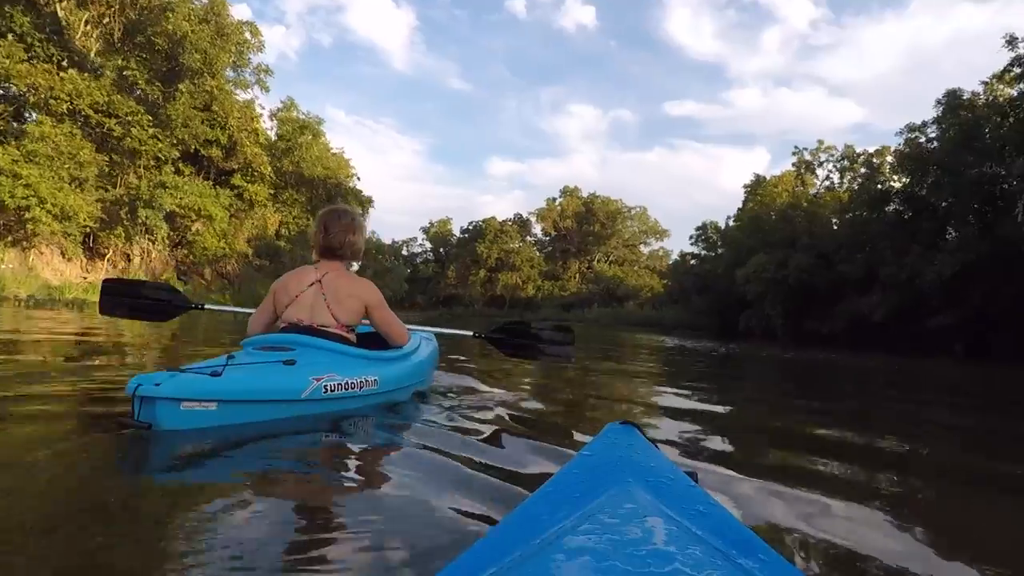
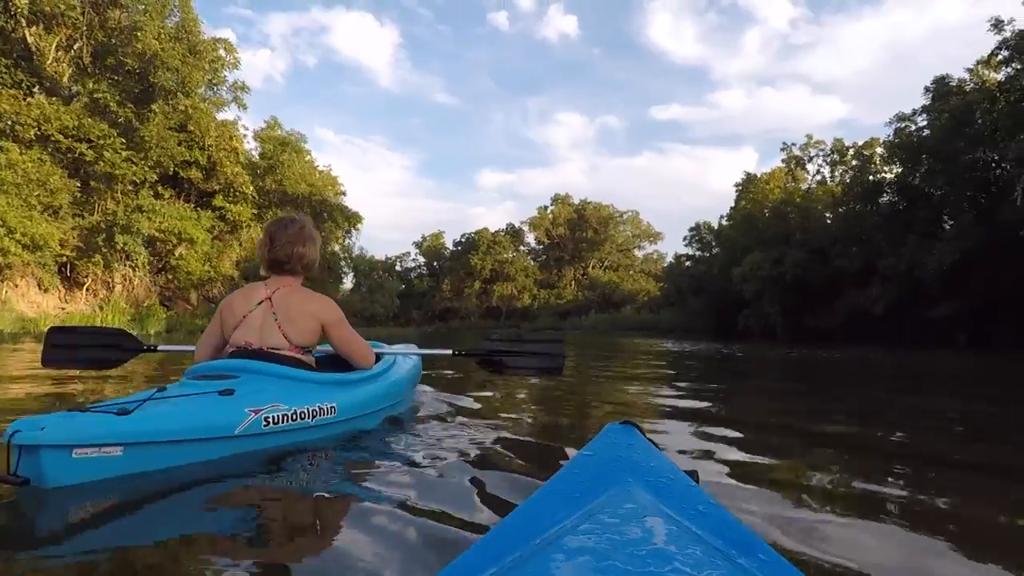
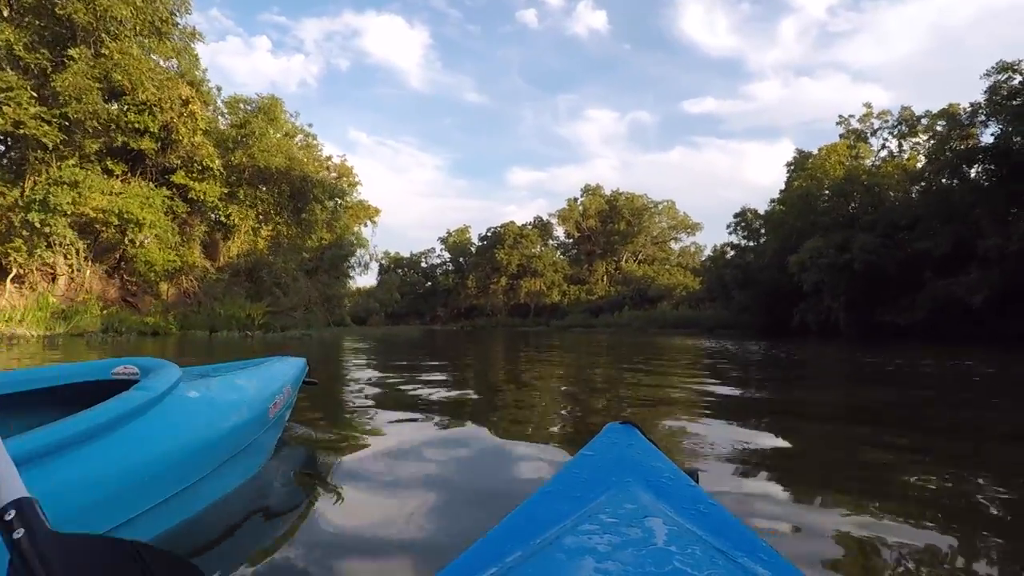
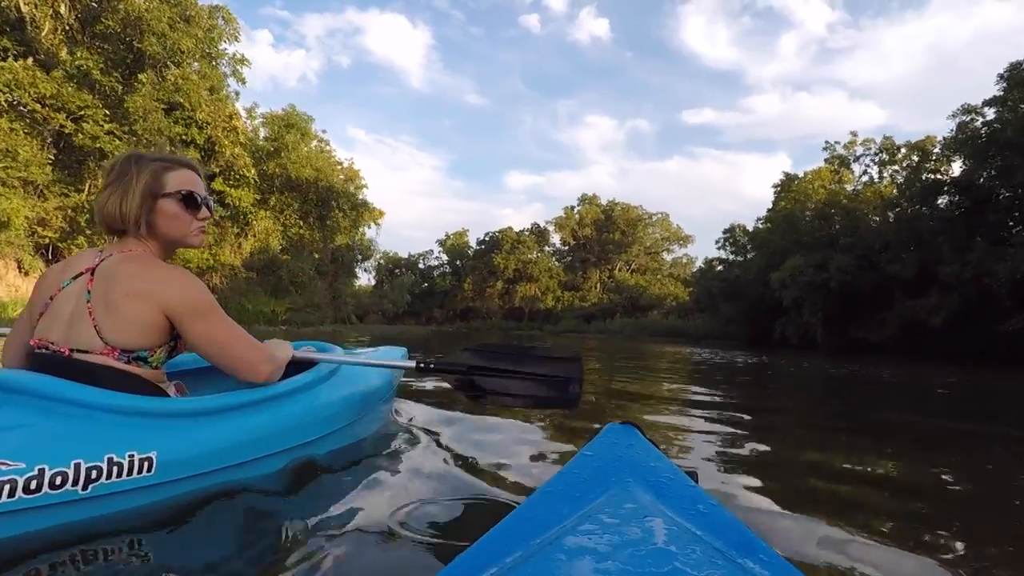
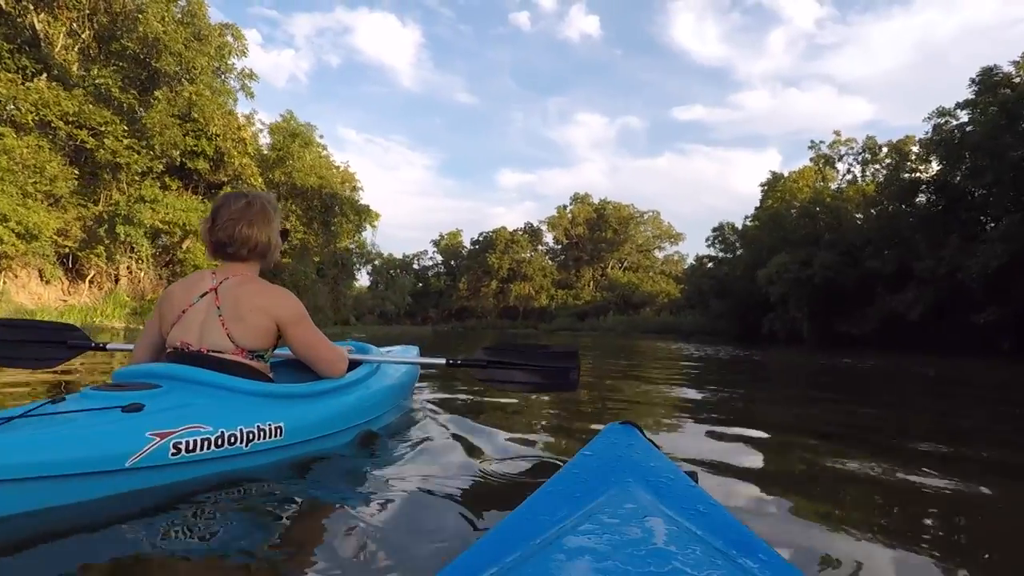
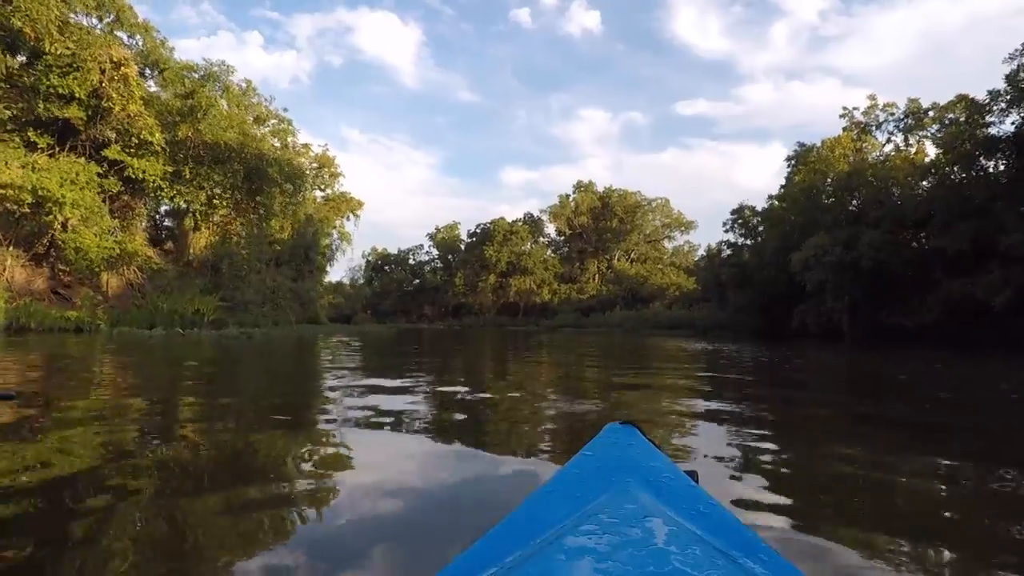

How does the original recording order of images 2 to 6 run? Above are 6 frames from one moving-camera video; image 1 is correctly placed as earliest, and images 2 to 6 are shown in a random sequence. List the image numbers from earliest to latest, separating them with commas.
2, 5, 4, 3, 6
